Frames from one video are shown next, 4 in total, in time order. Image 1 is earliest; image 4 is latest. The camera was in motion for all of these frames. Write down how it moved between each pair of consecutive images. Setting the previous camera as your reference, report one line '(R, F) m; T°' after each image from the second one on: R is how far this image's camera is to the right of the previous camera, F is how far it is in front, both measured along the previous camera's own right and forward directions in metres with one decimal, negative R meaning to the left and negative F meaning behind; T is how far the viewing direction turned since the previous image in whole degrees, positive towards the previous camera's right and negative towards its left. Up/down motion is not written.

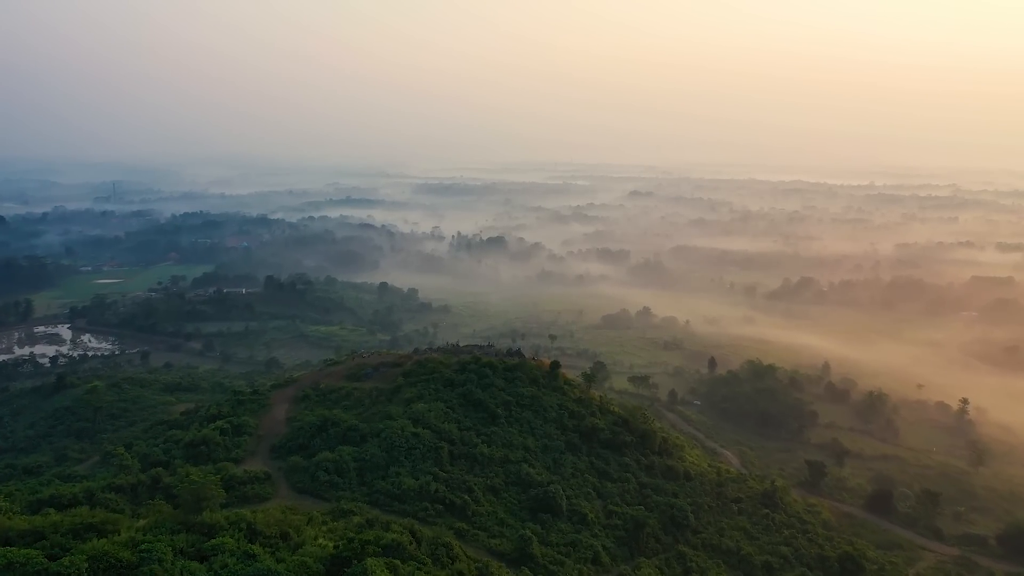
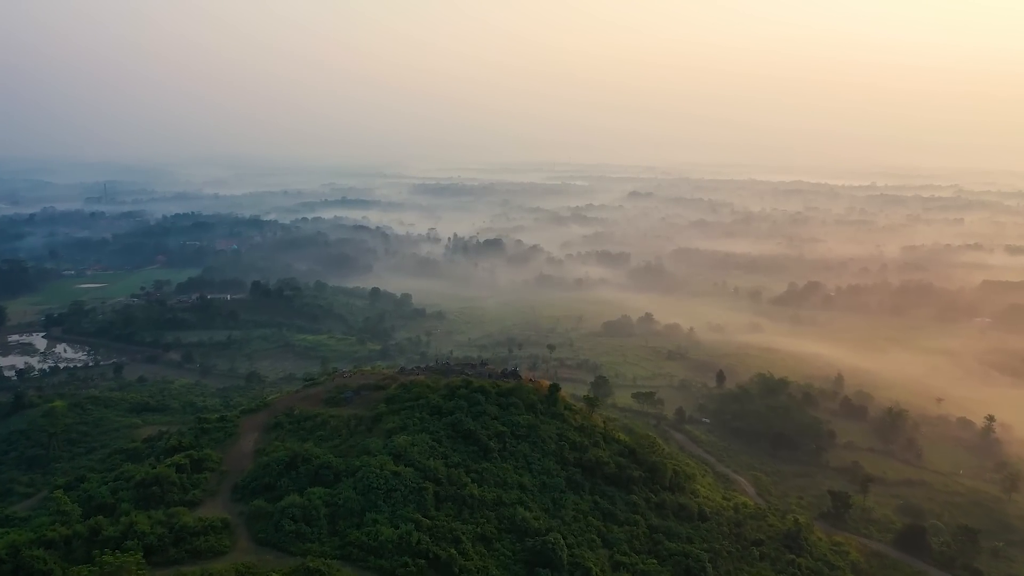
(+0.2, +3.4) m; 0°
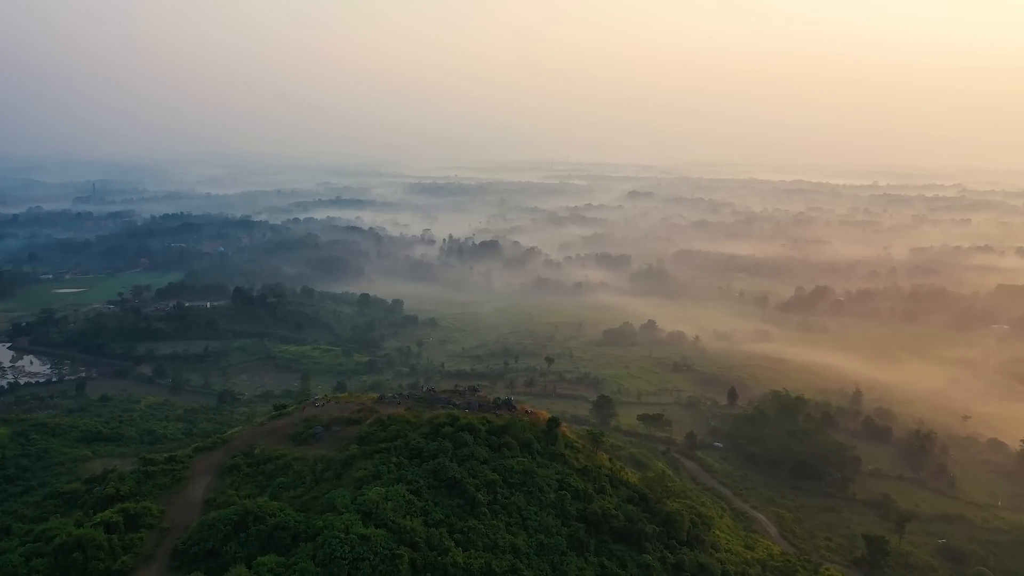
(+0.2, +4.1) m; 0°
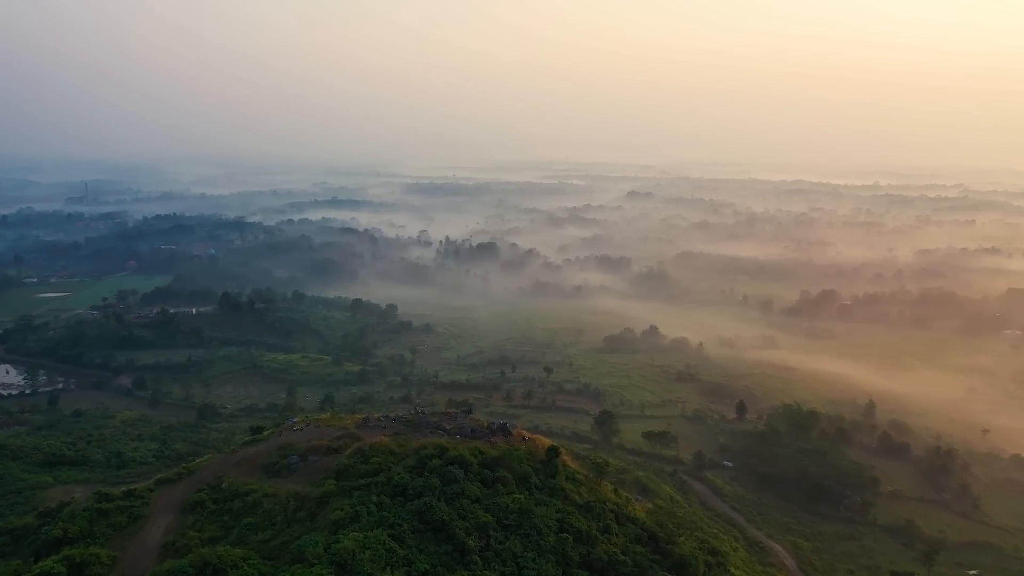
(+0.1, +2.6) m; 0°
